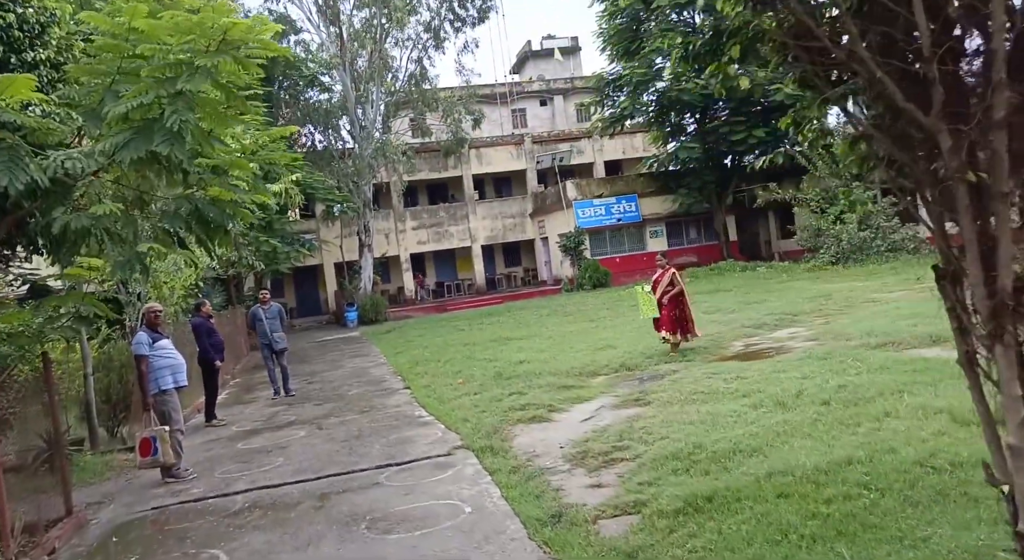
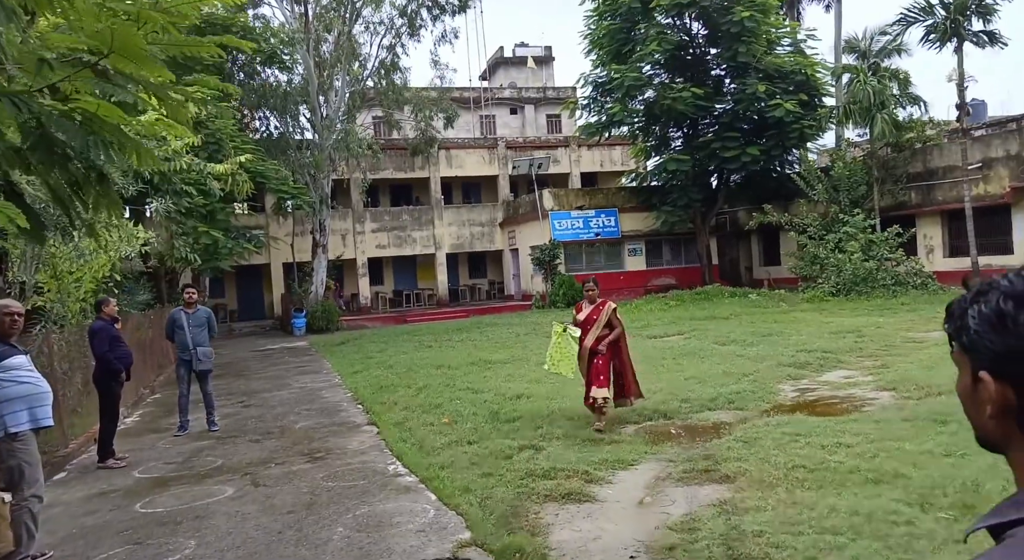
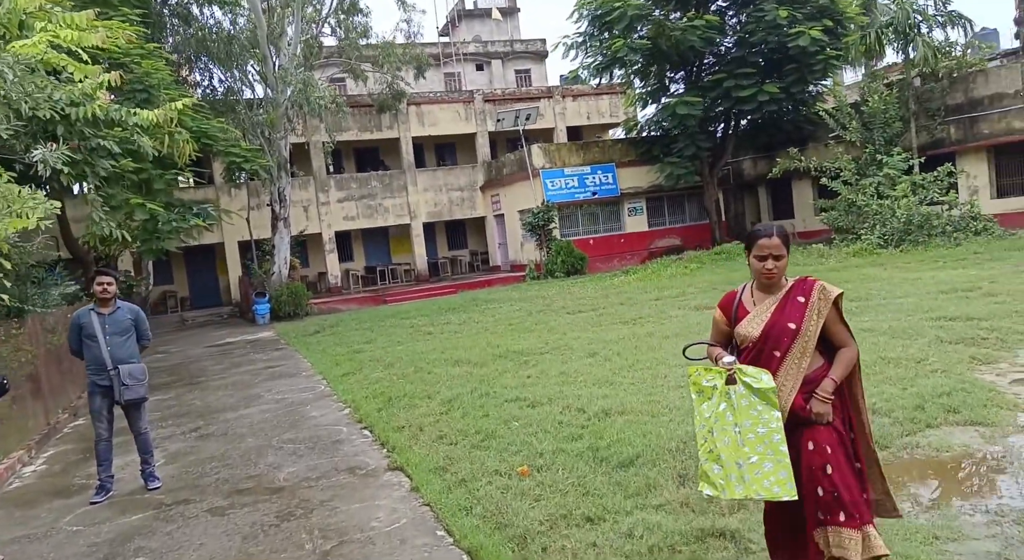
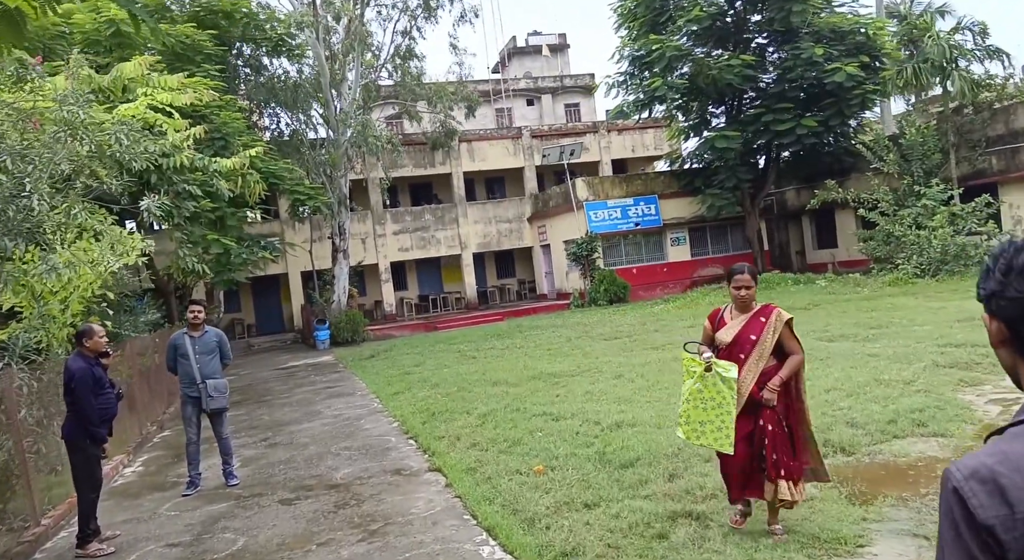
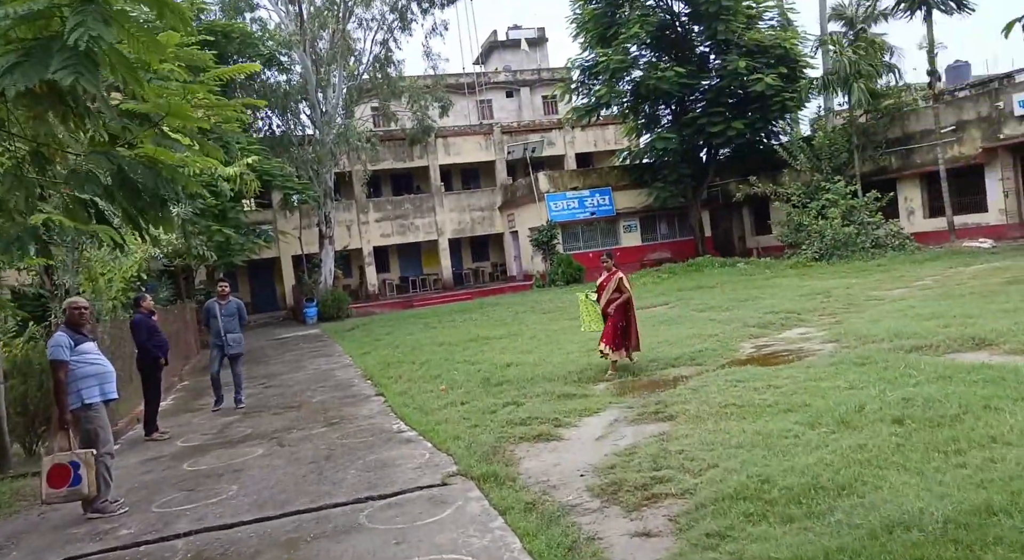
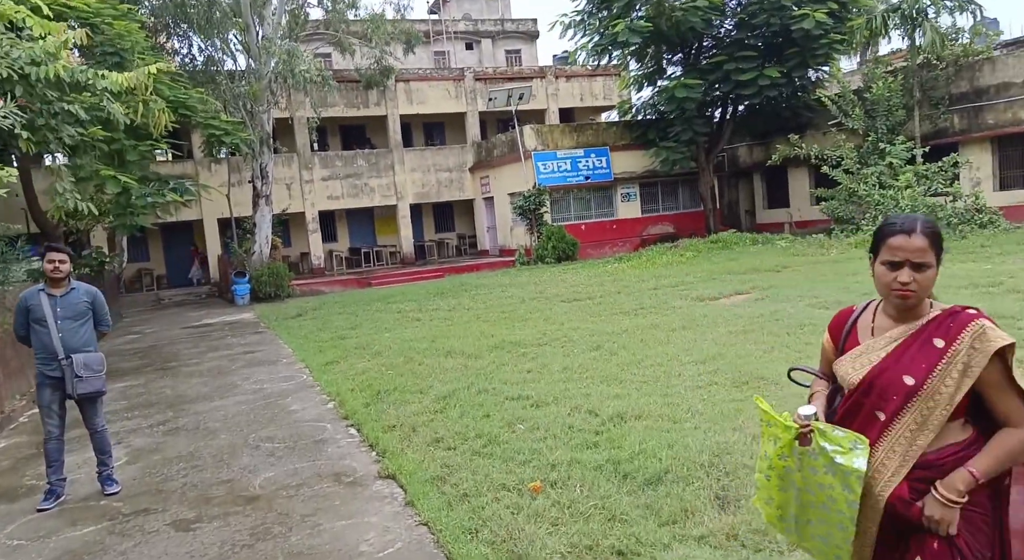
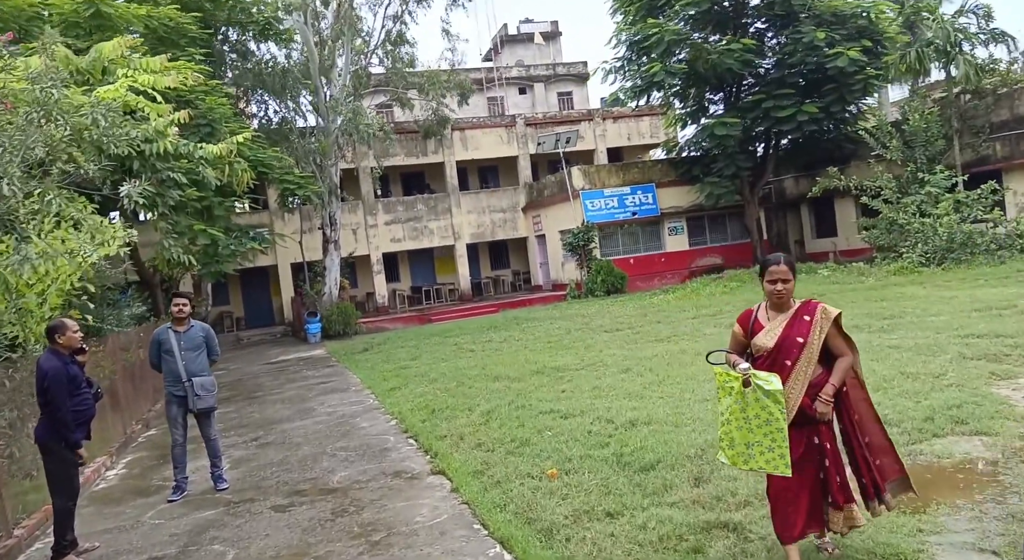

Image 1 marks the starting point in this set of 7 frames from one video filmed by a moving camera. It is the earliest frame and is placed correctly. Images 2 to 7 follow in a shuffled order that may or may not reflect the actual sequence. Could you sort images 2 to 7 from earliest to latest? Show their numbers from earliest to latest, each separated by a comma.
5, 2, 4, 7, 3, 6
